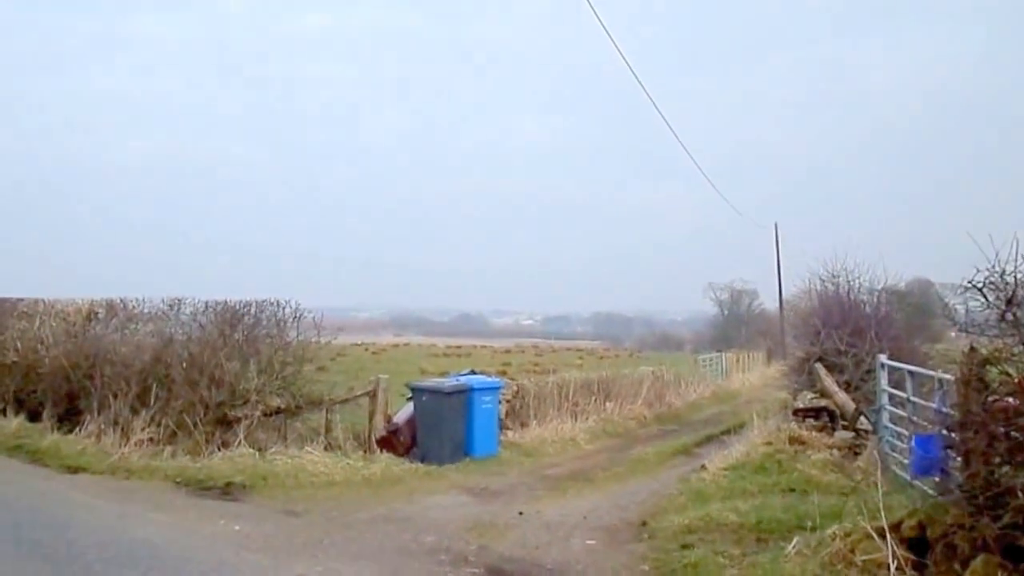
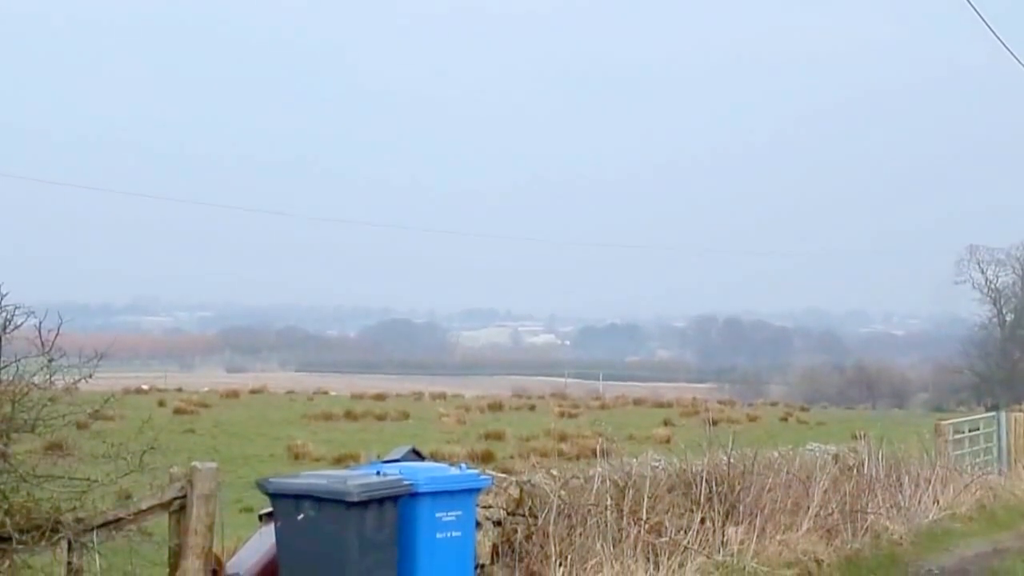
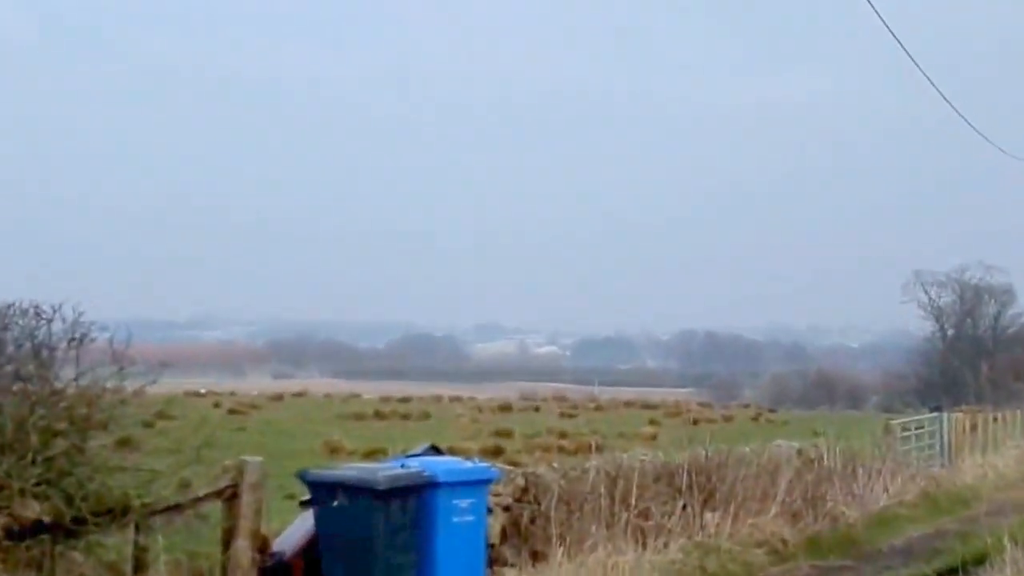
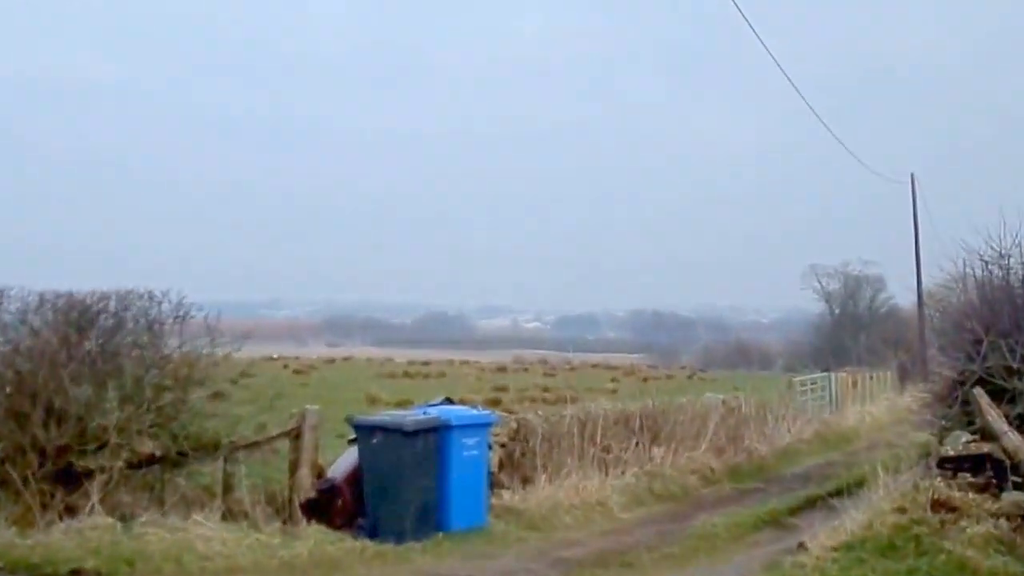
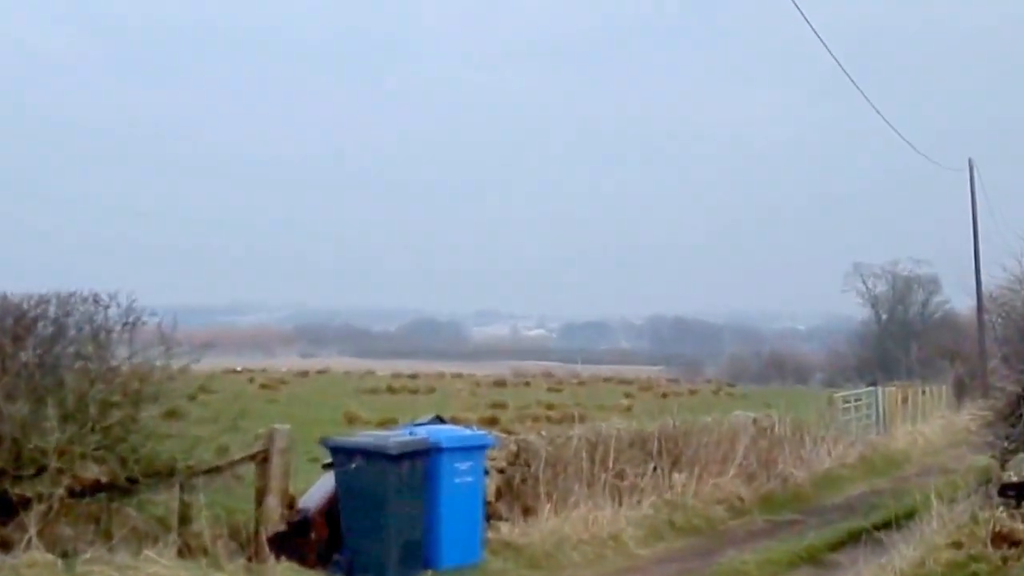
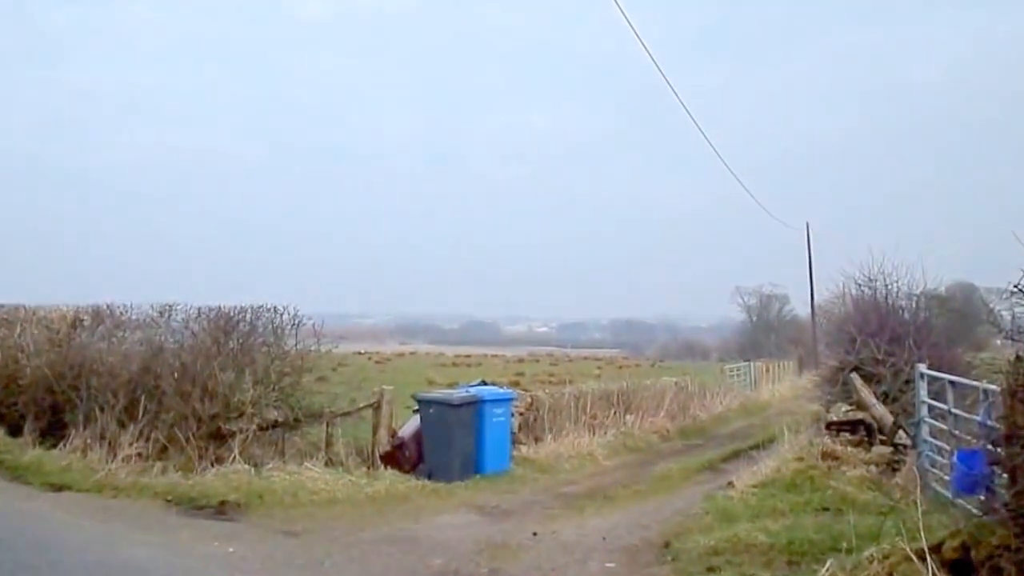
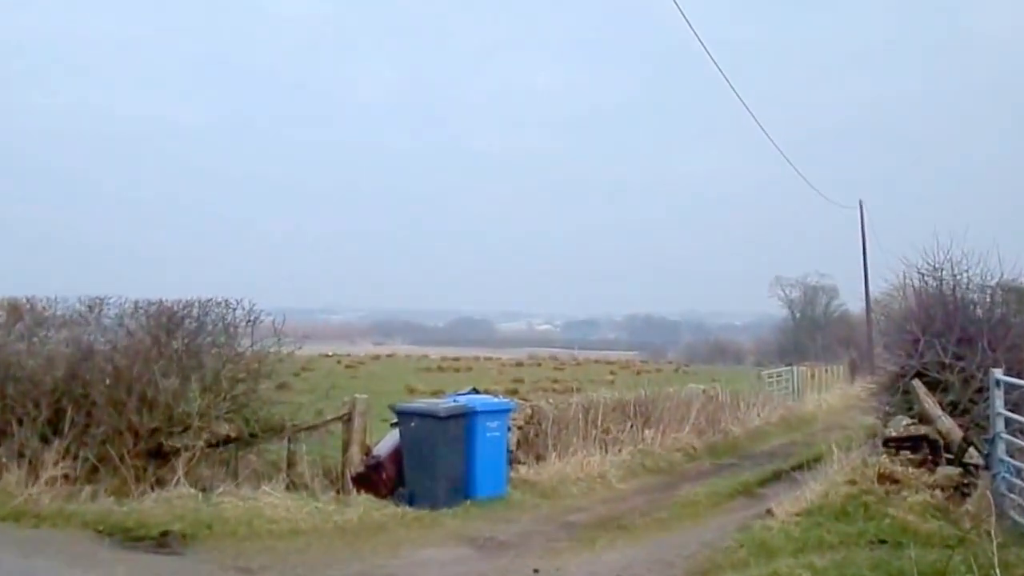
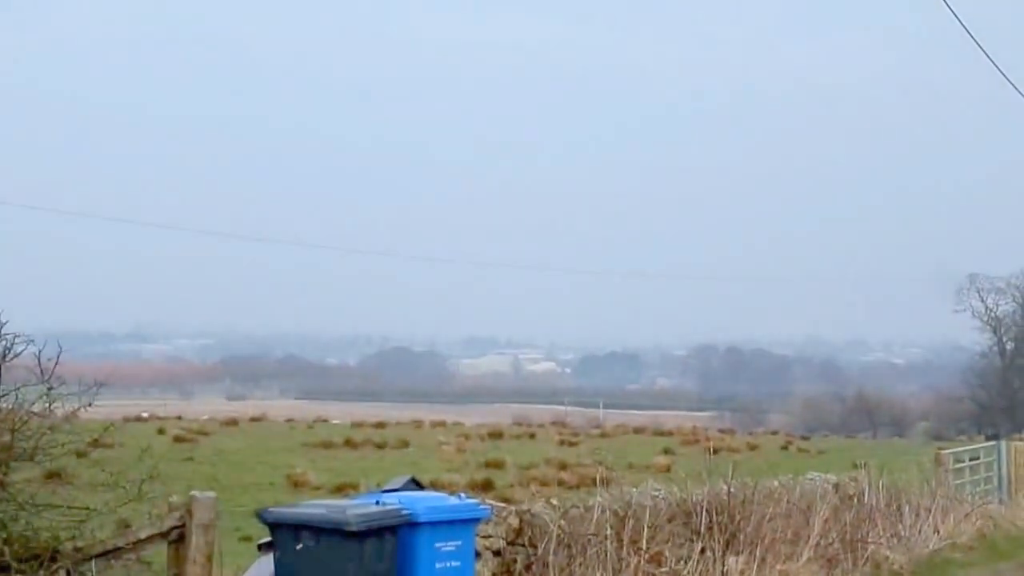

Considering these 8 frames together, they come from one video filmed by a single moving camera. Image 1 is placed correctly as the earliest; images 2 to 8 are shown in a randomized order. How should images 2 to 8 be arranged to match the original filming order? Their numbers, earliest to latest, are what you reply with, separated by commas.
6, 7, 4, 5, 3, 8, 2
